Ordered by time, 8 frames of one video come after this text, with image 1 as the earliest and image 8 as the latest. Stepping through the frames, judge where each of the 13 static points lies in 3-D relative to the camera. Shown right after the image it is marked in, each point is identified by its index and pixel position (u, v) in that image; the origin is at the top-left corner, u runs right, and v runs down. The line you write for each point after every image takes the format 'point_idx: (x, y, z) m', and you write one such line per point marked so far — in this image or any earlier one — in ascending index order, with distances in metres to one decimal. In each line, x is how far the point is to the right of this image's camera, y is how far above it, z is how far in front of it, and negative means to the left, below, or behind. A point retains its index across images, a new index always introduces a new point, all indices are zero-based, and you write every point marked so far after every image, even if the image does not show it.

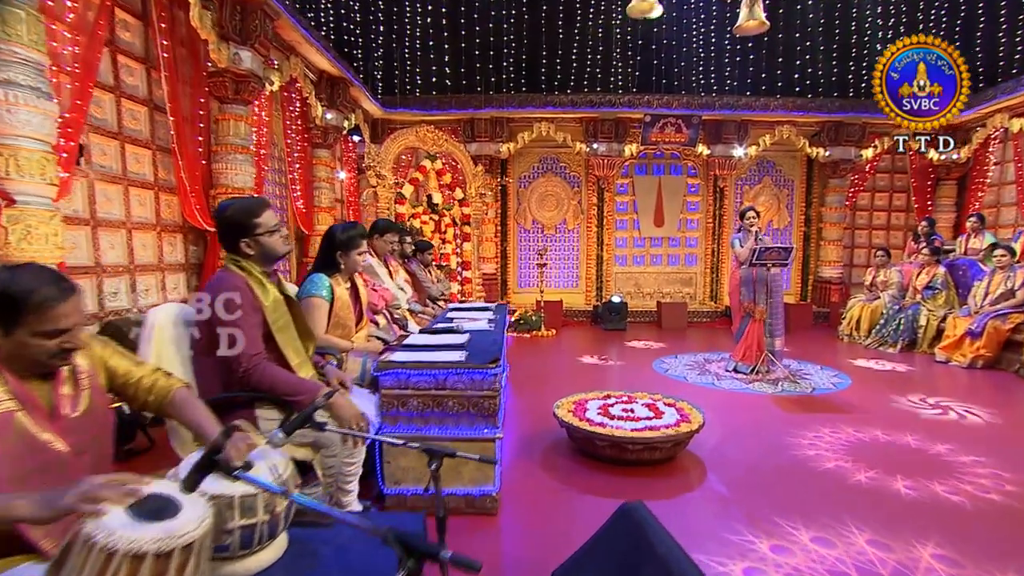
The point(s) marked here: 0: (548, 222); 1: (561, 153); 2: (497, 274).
0: (+0.6, +1.1, +9.6) m
1: (+0.8, +2.3, +9.6) m
2: (-0.2, +0.2, +9.5) m
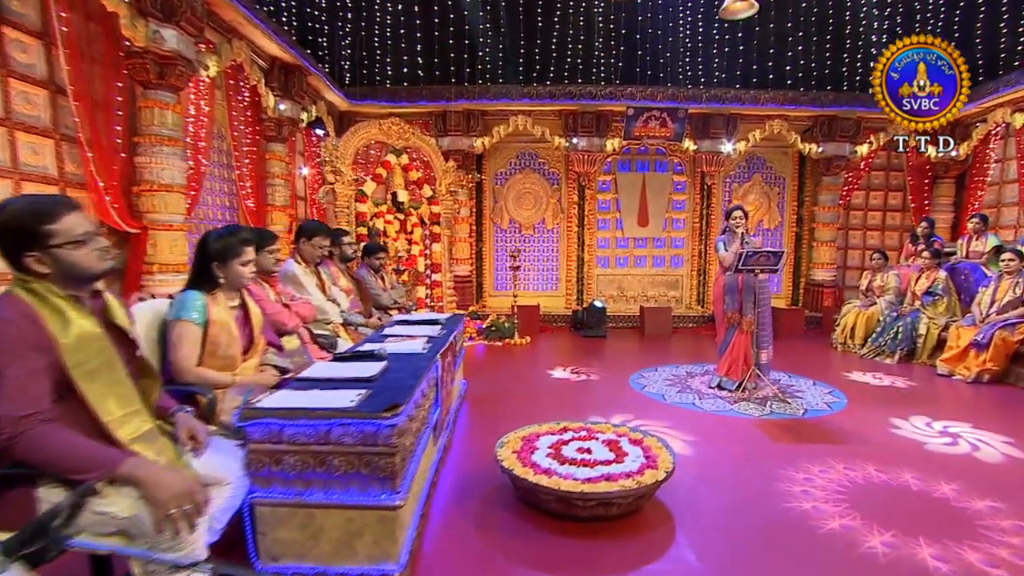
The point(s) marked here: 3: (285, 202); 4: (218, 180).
0: (+0.2, +1.1, +9.1) m
1: (+0.4, +2.2, +9.0) m
2: (-0.6, +0.2, +8.9) m
3: (-2.7, +1.0, +7.0) m
4: (-3.3, +1.2, +6.4) m
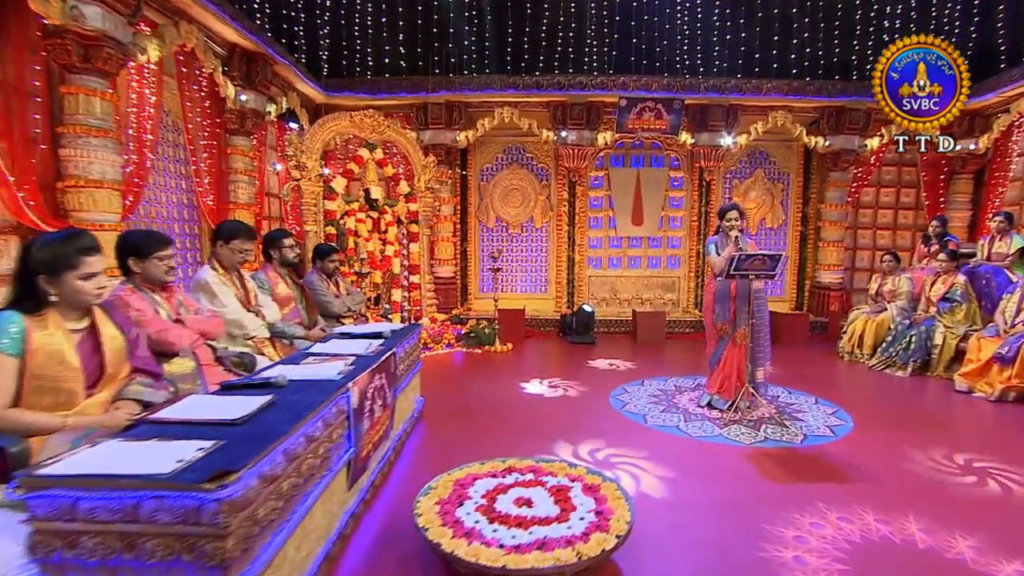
0: (0.0, +1.0, +8.6) m
1: (+0.2, +2.2, +8.5) m
2: (-0.8, +0.1, +8.4) m
3: (-2.9, +1.0, +6.5) m
4: (-3.5, +1.2, +5.9) m
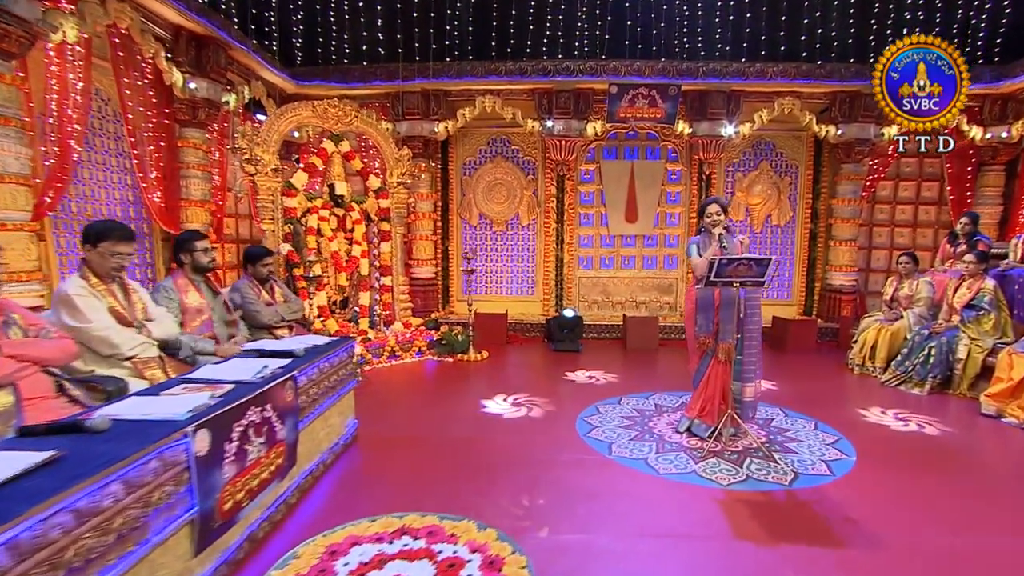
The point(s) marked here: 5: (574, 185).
0: (-0.2, +1.0, +8.0) m
1: (0.0, +2.2, +7.9) m
2: (-1.1, +0.1, +7.9) m
3: (-3.2, +1.0, +6.0) m
4: (-3.8, +1.1, +5.4) m
5: (+0.9, +1.4, +8.0) m
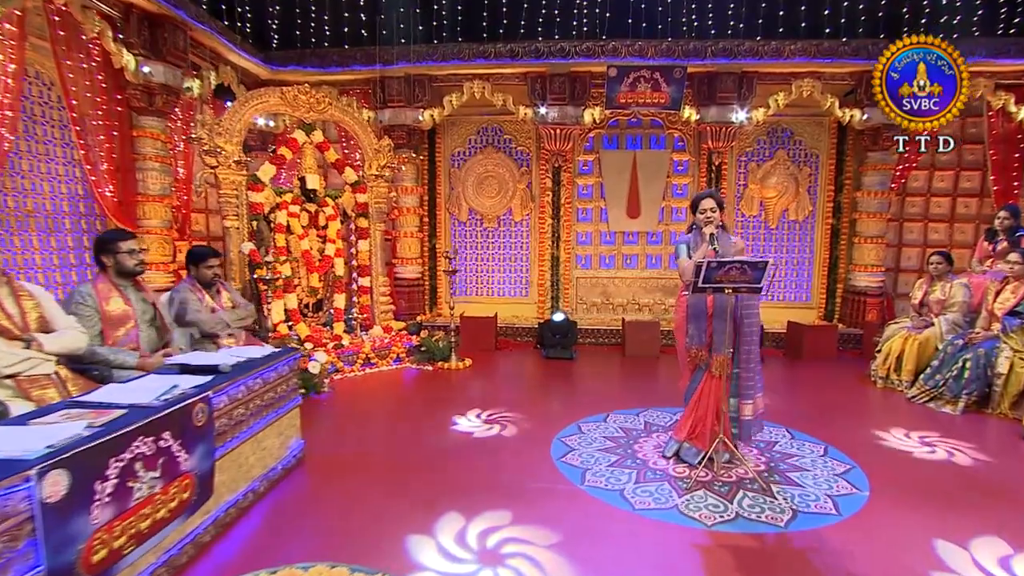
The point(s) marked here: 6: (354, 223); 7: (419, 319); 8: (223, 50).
0: (-0.3, +1.0, +7.4) m
1: (-0.1, +2.2, +7.3) m
2: (-1.2, +0.1, +7.4) m
3: (-3.4, +1.0, +5.6) m
4: (-4.0, +1.1, +5.0) m
5: (+0.8, +1.4, +7.4) m
6: (-1.8, +0.7, +6.5) m
7: (-1.2, -0.4, +7.3) m
8: (-3.1, +2.6, +6.1) m
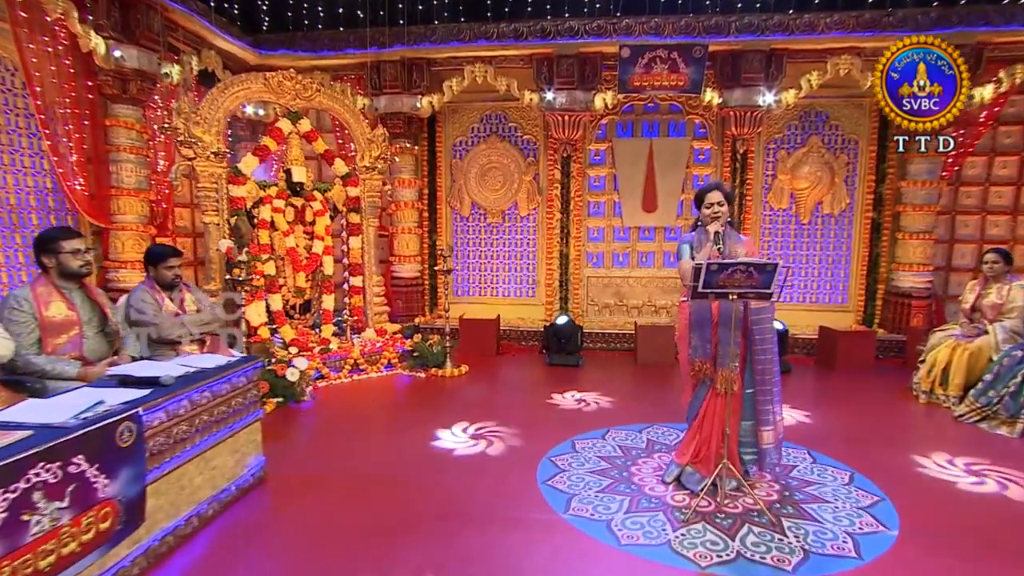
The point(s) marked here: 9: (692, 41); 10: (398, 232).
0: (-0.3, +1.0, +7.0) m
1: (0.0, +2.2, +6.8) m
2: (-1.1, +0.1, +6.9) m
3: (-3.4, +1.0, +5.3) m
4: (-4.1, +1.1, +4.8) m
5: (+0.8, +1.4, +6.8) m
6: (-1.8, +0.7, +6.1) m
7: (-1.1, -0.4, +6.8) m
8: (-3.1, +2.6, +5.7) m
9: (+1.9, +2.6, +5.9) m
10: (-1.3, +0.7, +6.7) m
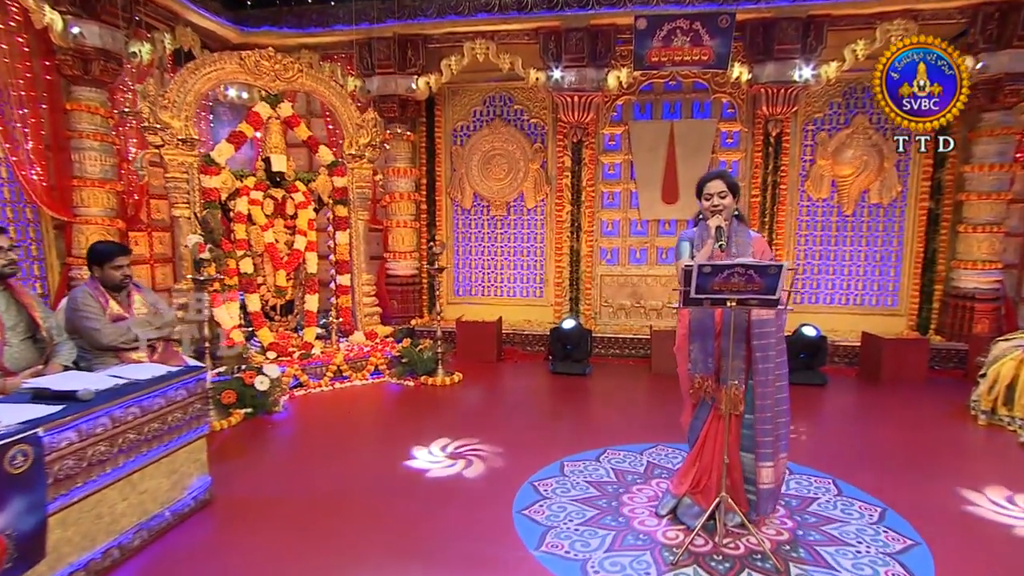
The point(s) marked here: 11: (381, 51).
0: (-0.2, +1.0, +6.4) m
1: (0.0, +2.2, +6.2) m
2: (-1.0, +0.1, +6.4) m
3: (-3.5, +1.0, +4.9) m
4: (-4.1, +1.1, +4.4) m
5: (+0.9, +1.4, +6.2) m
6: (-1.8, +0.8, +5.6) m
7: (-1.1, -0.4, +6.3) m
8: (-3.1, +2.6, +5.3) m
9: (+1.9, +2.6, +5.2) m
10: (-1.3, +0.7, +6.2) m
11: (-1.3, +2.4, +5.9) m
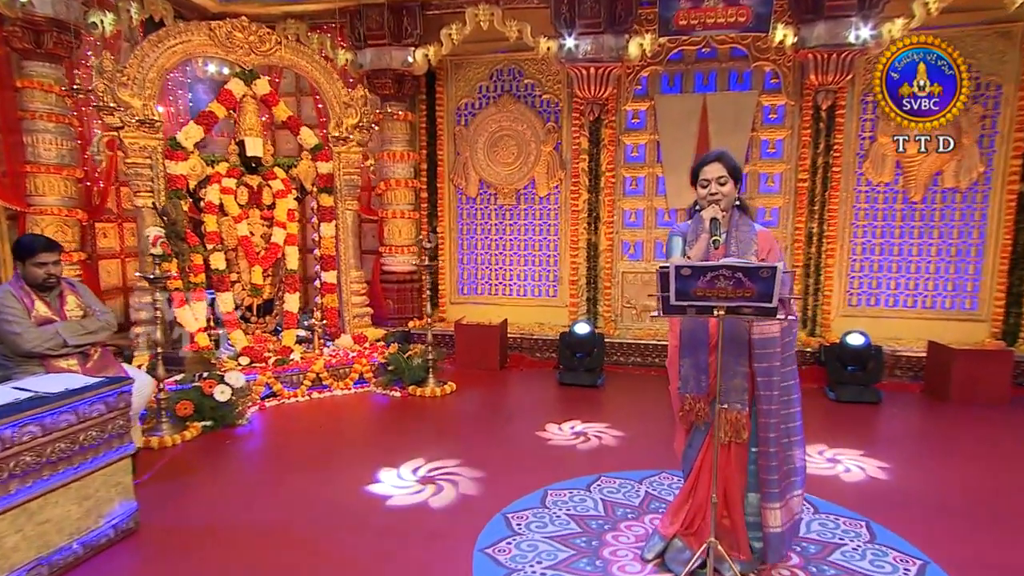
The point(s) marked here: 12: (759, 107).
0: (-0.1, +1.0, +5.7) m
1: (+0.1, +2.2, +5.5) m
2: (-0.9, +0.2, +5.8) m
3: (-3.4, +1.0, +4.4) m
4: (-4.2, +1.1, +4.0) m
5: (+1.0, +1.5, +5.5) m
6: (-1.7, +0.8, +5.0) m
7: (-1.0, -0.3, +5.7) m
8: (-3.0, +2.6, +4.8) m
9: (+1.9, +2.6, +4.4) m
10: (-1.2, +0.7, +5.6) m
11: (-1.3, +2.5, +5.3) m
12: (+2.2, +1.6, +5.2) m
